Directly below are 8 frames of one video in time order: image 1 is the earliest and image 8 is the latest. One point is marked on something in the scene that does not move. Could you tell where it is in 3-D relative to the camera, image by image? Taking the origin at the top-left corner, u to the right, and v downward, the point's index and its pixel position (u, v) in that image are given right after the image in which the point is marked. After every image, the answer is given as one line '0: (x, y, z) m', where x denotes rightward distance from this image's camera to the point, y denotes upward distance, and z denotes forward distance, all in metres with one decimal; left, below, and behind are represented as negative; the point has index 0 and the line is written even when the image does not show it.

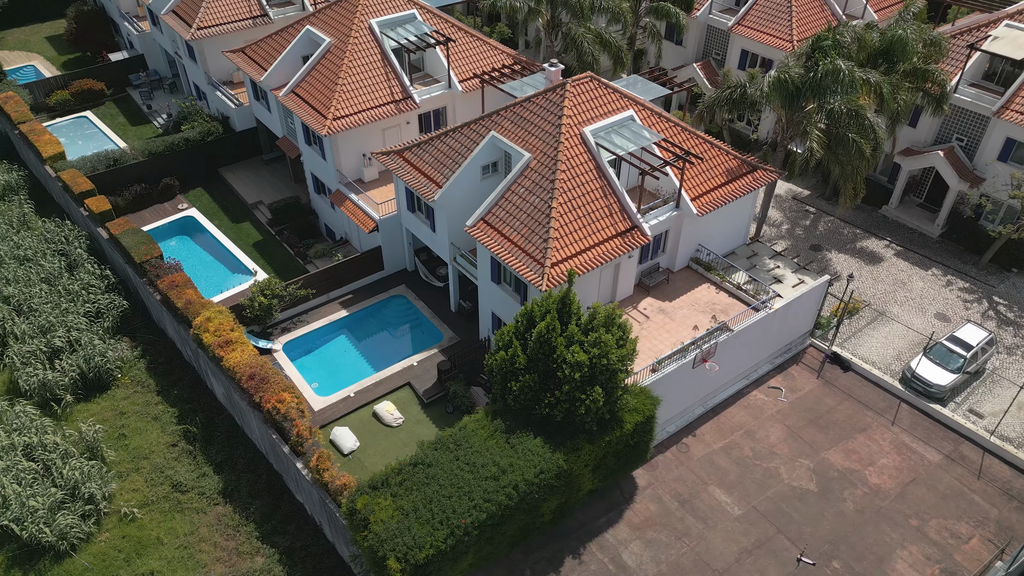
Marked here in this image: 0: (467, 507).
0: (-1.1, -5.5, +19.1) m
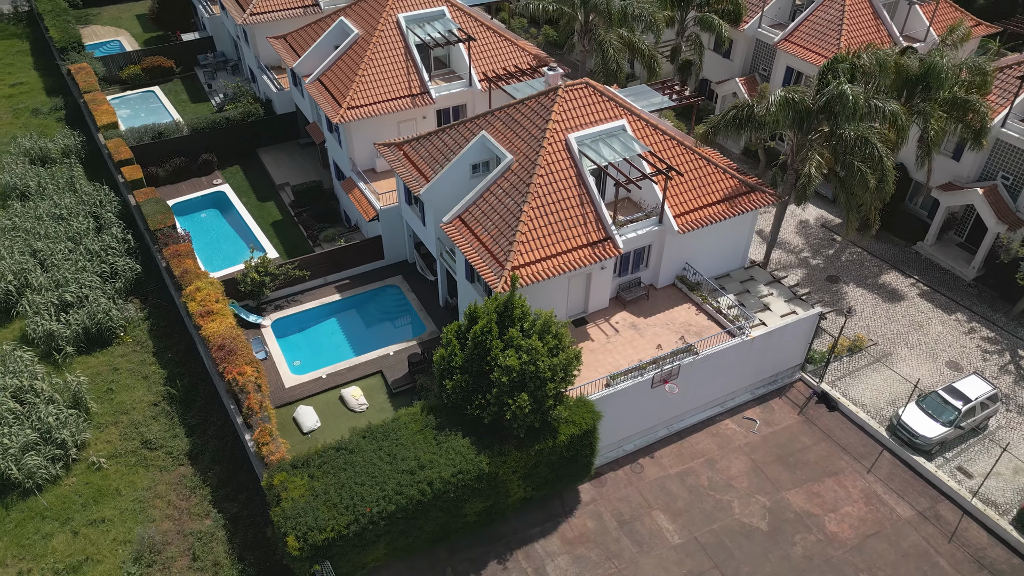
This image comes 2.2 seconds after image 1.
0: (-3.5, -5.3, +19.3) m
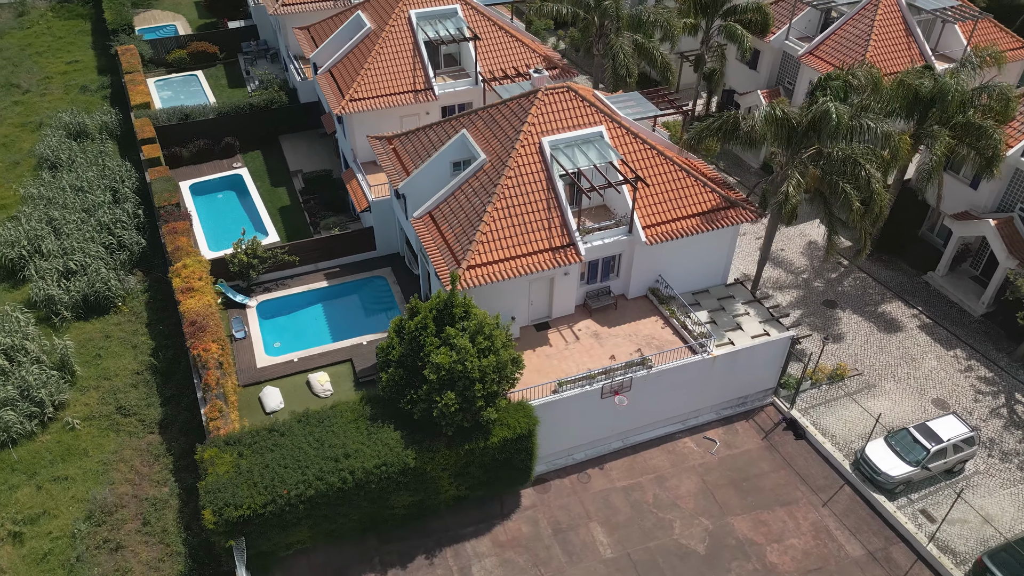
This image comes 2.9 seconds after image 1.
0: (-5.6, -5.0, +19.8) m
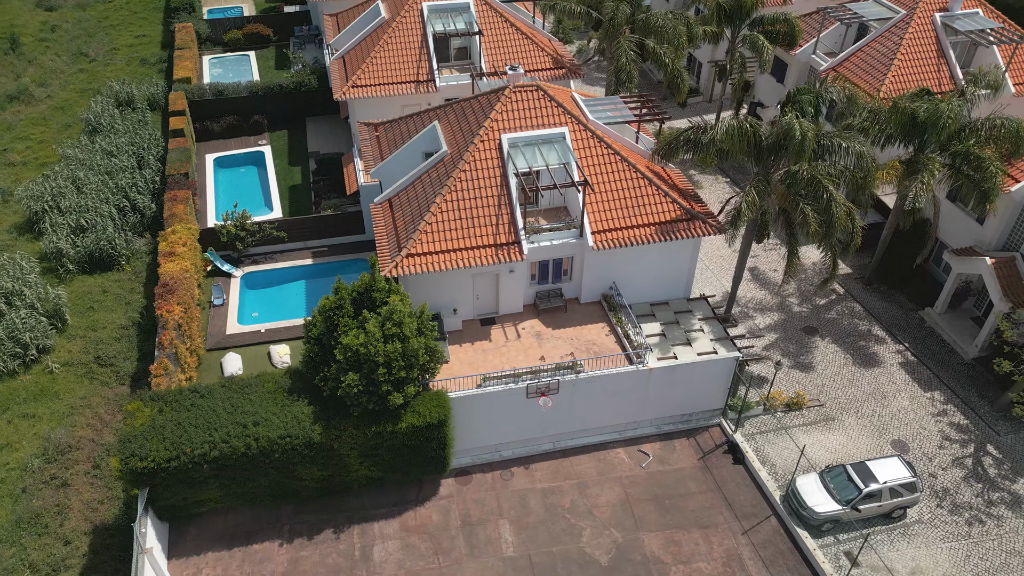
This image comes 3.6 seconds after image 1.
0: (-8.5, -4.2, +20.8) m
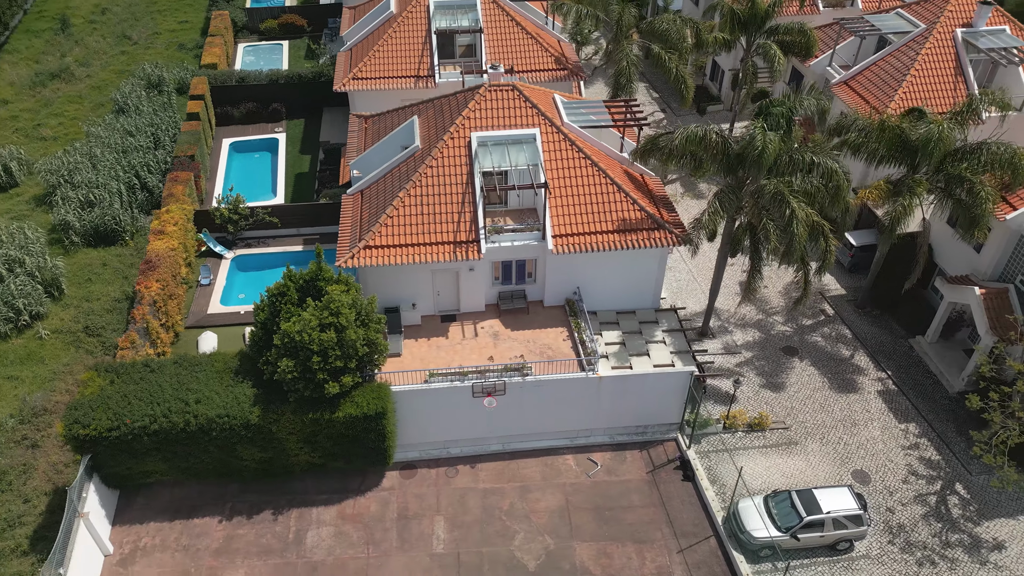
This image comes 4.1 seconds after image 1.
0: (-10.4, -3.6, +21.5) m
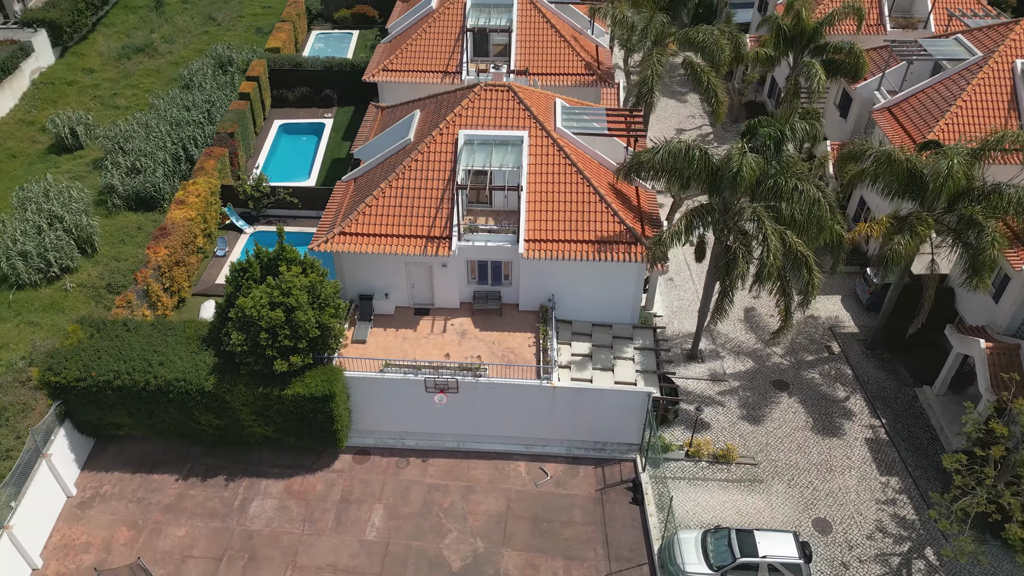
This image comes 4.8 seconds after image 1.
0: (-12.1, -2.4, +22.9) m
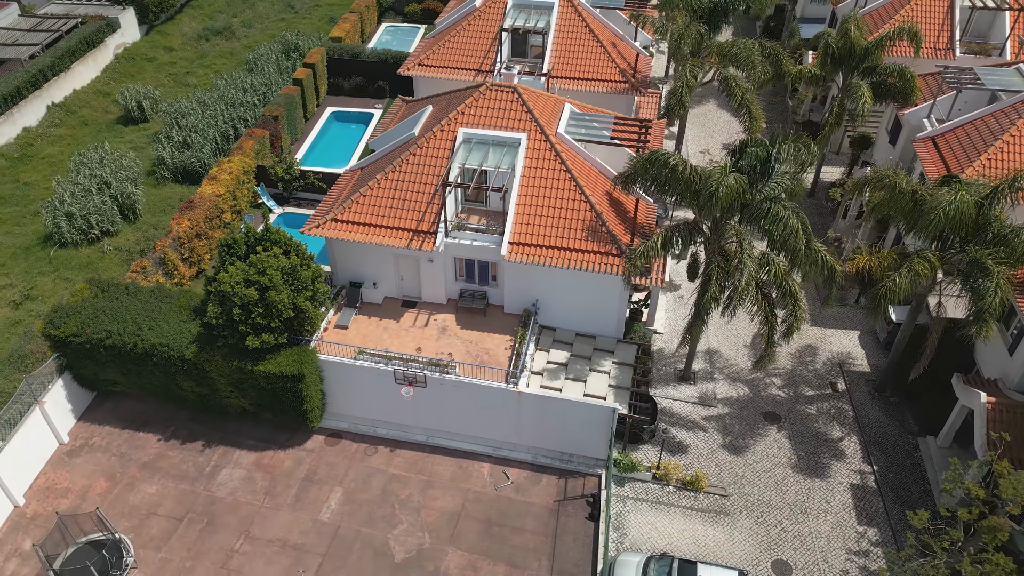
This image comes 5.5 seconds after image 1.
0: (-13.1, -1.3, +24.3) m
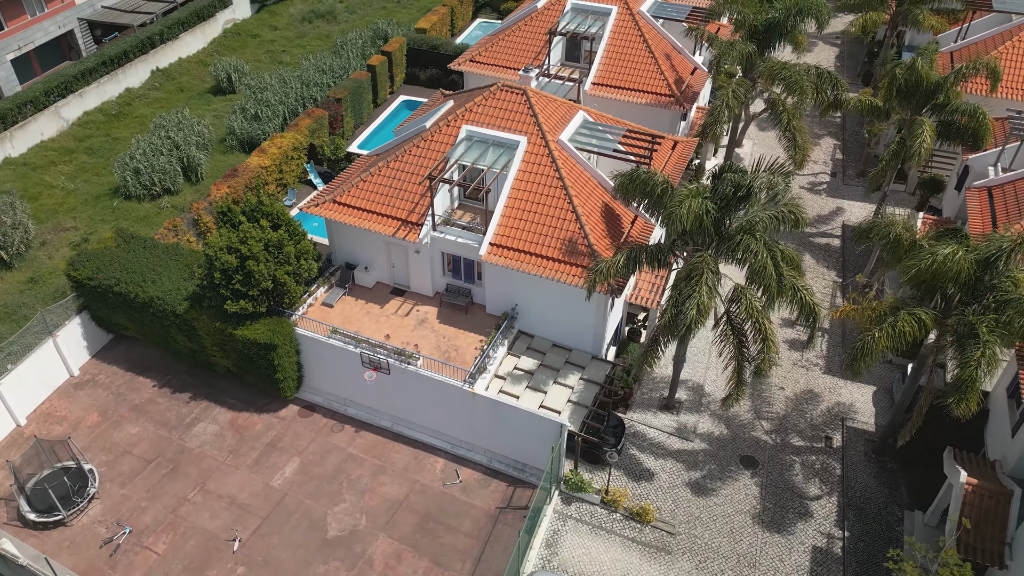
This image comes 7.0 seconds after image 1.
0: (-13.8, +0.4, +26.3) m
